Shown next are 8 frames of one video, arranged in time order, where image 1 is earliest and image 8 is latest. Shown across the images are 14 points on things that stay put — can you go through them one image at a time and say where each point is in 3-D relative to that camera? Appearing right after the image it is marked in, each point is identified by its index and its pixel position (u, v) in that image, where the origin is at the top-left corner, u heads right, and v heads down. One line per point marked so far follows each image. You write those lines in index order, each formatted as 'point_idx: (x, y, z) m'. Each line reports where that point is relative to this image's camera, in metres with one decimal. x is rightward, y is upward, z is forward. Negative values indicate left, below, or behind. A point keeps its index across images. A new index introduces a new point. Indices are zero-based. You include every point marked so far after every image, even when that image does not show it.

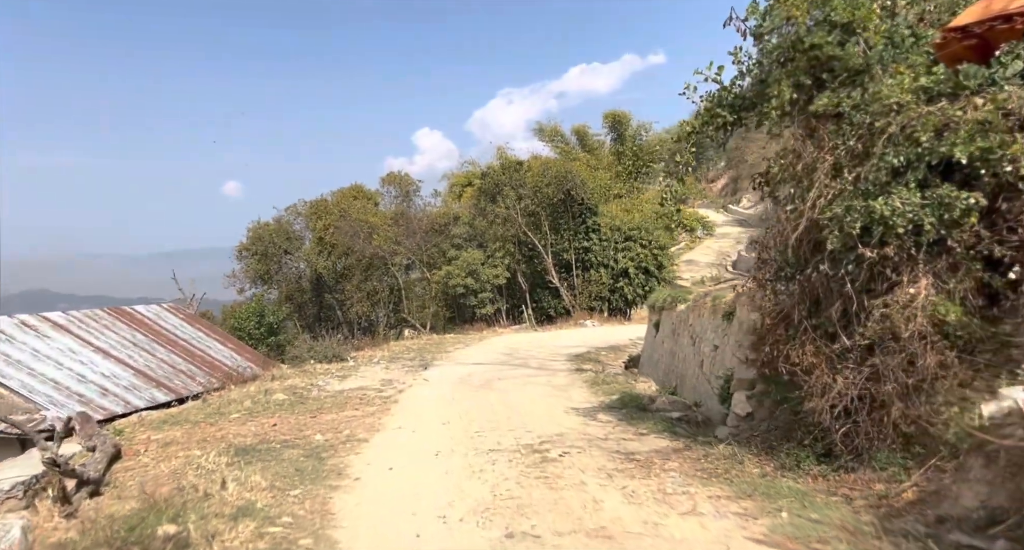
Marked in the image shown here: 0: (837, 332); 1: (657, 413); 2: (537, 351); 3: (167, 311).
0: (+2.2, -0.4, +5.1) m
1: (+1.6, -1.5, +8.1) m
2: (+0.7, -1.9, +18.8) m
3: (-8.5, -0.9, +18.0) m
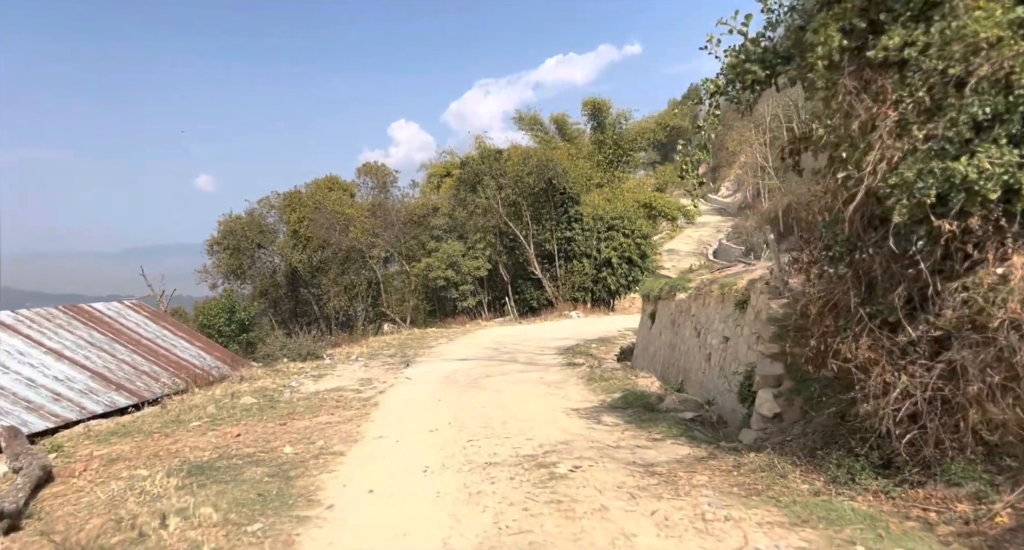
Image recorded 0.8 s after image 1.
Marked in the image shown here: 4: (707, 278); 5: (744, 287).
0: (+2.2, -0.3, +4.3) m
1: (+1.5, -1.4, +7.3) m
2: (+0.3, -1.7, +18.0) m
3: (-8.8, -0.8, +16.9) m
4: (+2.8, -0.1, +10.6) m
5: (+2.6, -0.1, +8.1) m
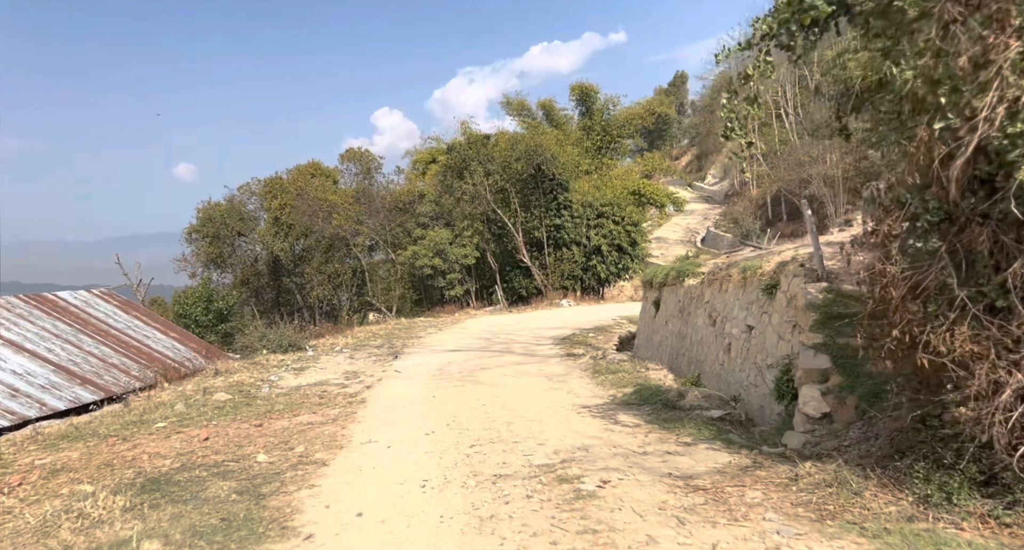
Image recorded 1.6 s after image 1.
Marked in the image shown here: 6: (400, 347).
0: (+2.4, -0.1, +3.5) m
1: (+1.6, -1.2, +6.5) m
2: (+0.1, -1.3, +17.2) m
3: (-9.0, -0.5, +15.9) m
4: (+2.8, +0.2, +9.8) m
5: (+2.6, +0.1, +7.3) m
6: (-2.4, -1.5, +15.4) m
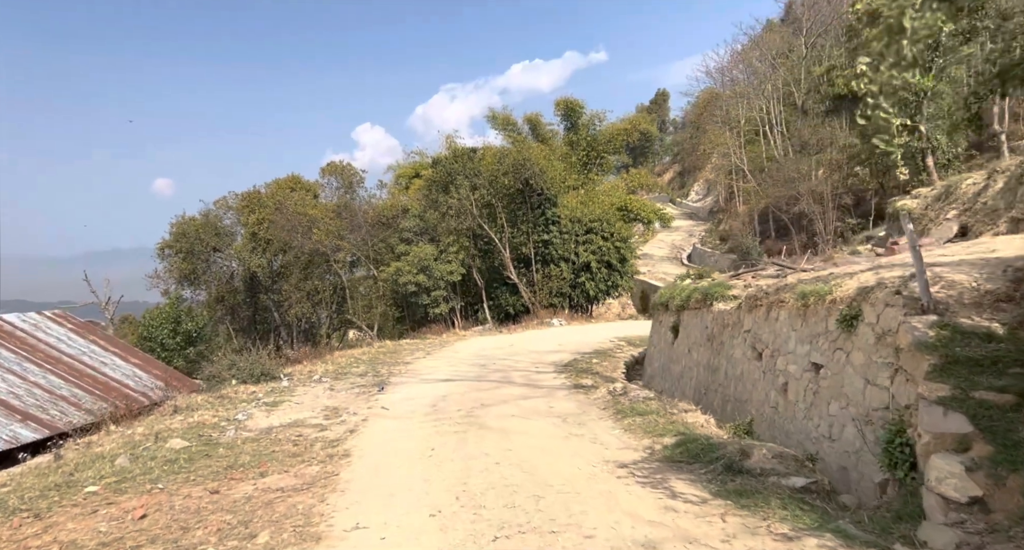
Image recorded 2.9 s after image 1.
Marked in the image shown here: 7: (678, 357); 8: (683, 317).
0: (+2.6, -0.3, +2.1) m
1: (+1.8, -1.4, +5.1) m
2: (0.0, -1.8, +15.7) m
3: (-9.0, -0.9, +14.2) m
4: (+2.9, -0.1, +8.5) m
5: (+2.7, -0.2, +6.0) m
6: (-2.4, -1.9, +13.9) m
7: (+2.5, -1.2, +11.1) m
8: (+2.6, -0.6, +11.2) m
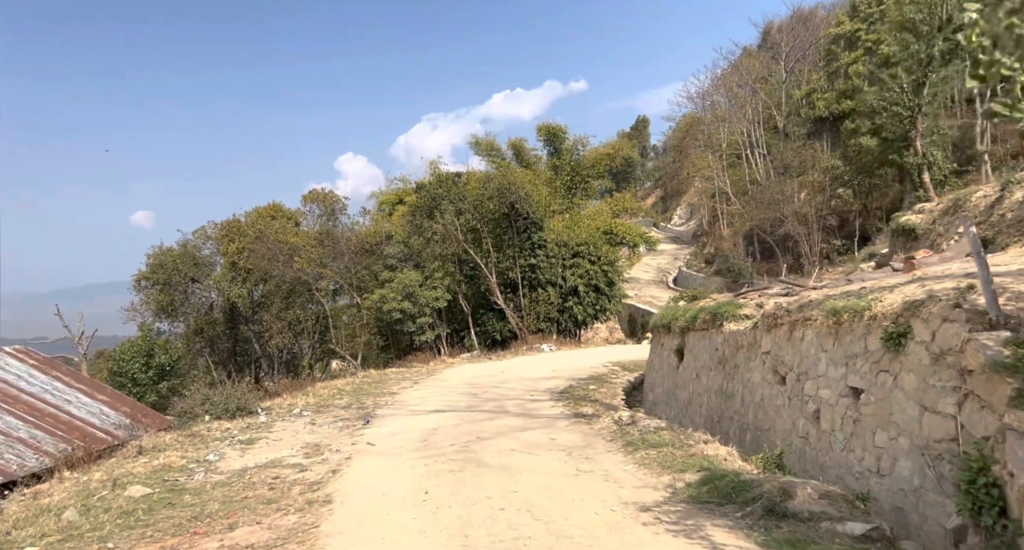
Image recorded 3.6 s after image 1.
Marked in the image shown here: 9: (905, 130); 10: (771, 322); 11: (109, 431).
0: (+2.7, -0.2, +1.5) m
1: (+1.8, -1.5, +4.4) m
2: (-0.1, -2.3, +15.0) m
3: (-9.1, -1.5, +13.3) m
4: (+2.8, -0.3, +7.9) m
5: (+2.8, -0.3, +5.3) m
6: (-2.5, -2.4, +13.1) m
7: (+2.4, -1.5, +10.4) m
8: (+2.5, -0.9, +10.5) m
9: (+10.2, +3.8, +19.0) m
10: (+2.7, -0.5, +7.6) m
11: (-6.2, -2.4, +11.1) m
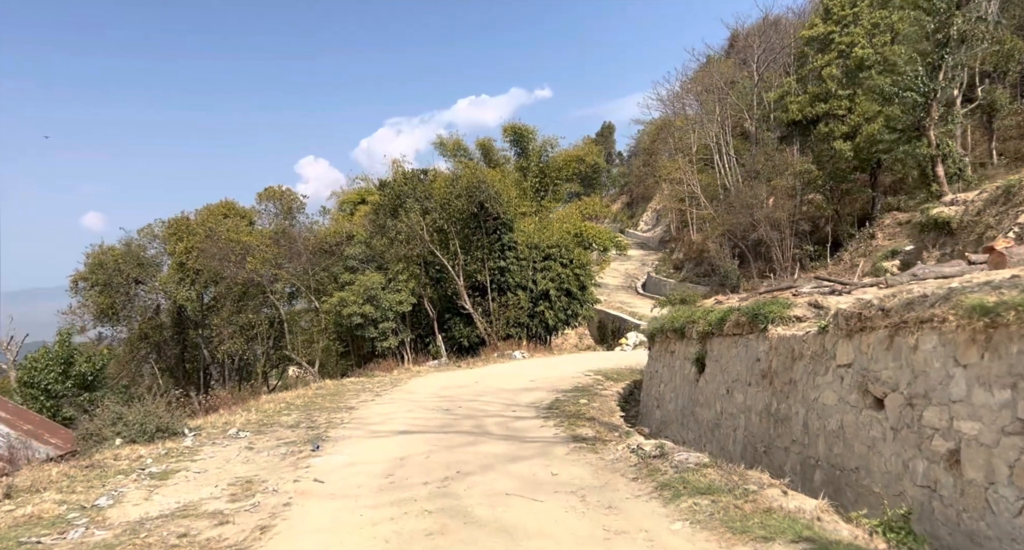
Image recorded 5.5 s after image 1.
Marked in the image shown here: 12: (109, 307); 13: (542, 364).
0: (+3.0, -0.1, -0.4) m
1: (+2.0, -1.4, +2.5) m
2: (-0.5, -2.2, +12.9) m
3: (-9.4, -1.3, +10.8) m
4: (+2.8, -0.2, +6.0) m
5: (+2.9, -0.1, +3.5) m
6: (-2.8, -2.3, +10.9) m
7: (+2.3, -1.4, +8.5) m
8: (+2.3, -0.8, +8.6) m
9: (+9.6, +3.7, +17.6) m
10: (+2.7, -0.4, +5.7) m
11: (-6.4, -2.3, +8.7) m
12: (-11.3, -0.8, +19.9) m
13: (+0.8, -2.3, +18.9) m
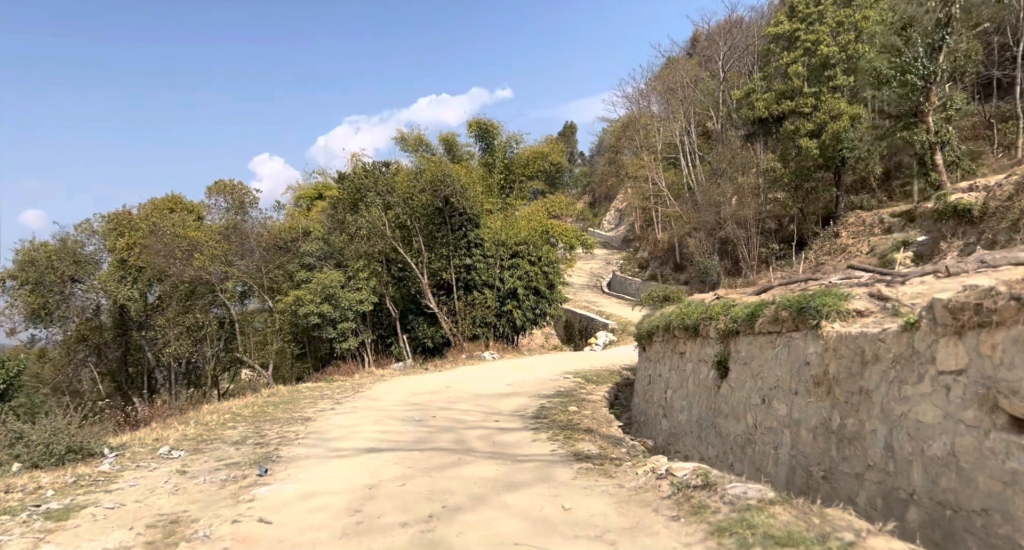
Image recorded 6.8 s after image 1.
0: (+3.4, 0.0, -1.7) m
1: (+2.2, -1.2, +1.1) m
2: (-0.8, -2.1, +11.4) m
3: (-9.6, -1.2, +8.8) m
4: (+2.9, -0.1, +4.7) m
5: (+3.1, 0.0, +2.2) m
6: (-3.0, -2.1, +9.3) m
7: (+2.2, -1.3, +7.1) m
8: (+2.2, -0.7, +7.3) m
9: (+9.1, +3.8, +16.6) m
10: (+2.7, -0.3, +4.4) m
11: (-6.5, -2.1, +6.9) m
12: (-12.0, -0.6, +17.8) m
13: (+0.1, -2.2, +17.5) m
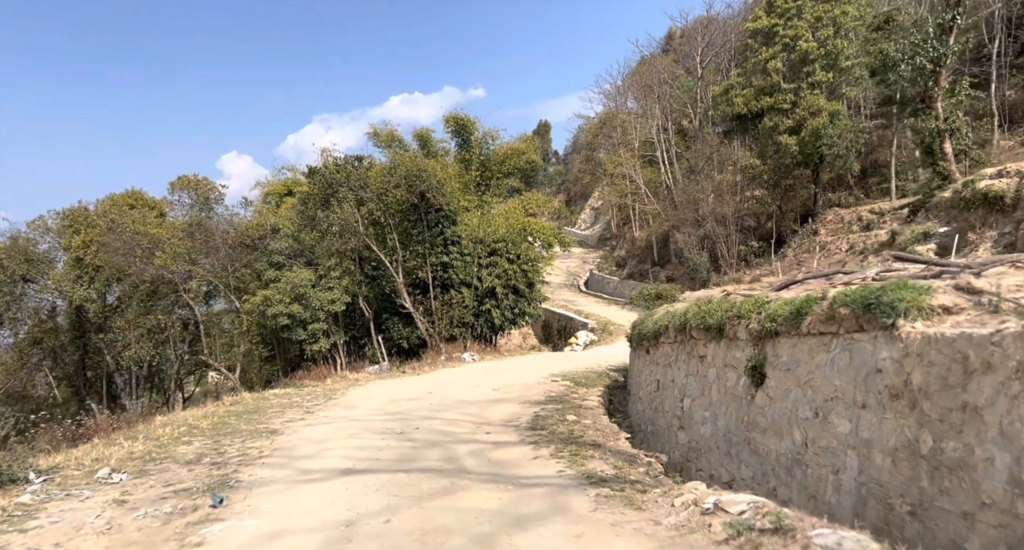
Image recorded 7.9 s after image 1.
0: (+3.8, +0.1, -2.7) m
1: (+2.5, -1.2, 0.0) m
2: (-1.0, -2.0, +10.2) m
3: (-9.7, -1.1, +7.3) m
4: (+3.0, 0.0, +3.7) m
5: (+3.3, +0.1, +1.1) m
6: (-3.1, -2.1, +8.0) m
7: (+2.2, -1.2, +6.0) m
8: (+2.3, -0.6, +6.2) m
9: (+8.7, +3.9, +15.8) m
10: (+2.9, -0.2, +3.3) m
11: (-6.4, -2.1, +5.5) m
12: (-12.4, -0.6, +16.2) m
13: (-0.2, -2.1, +16.3) m
